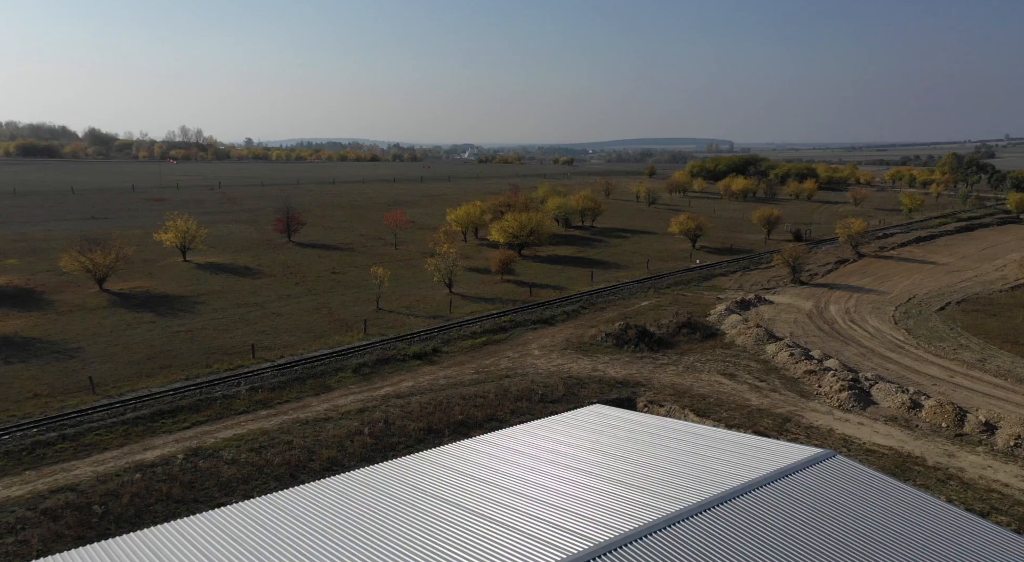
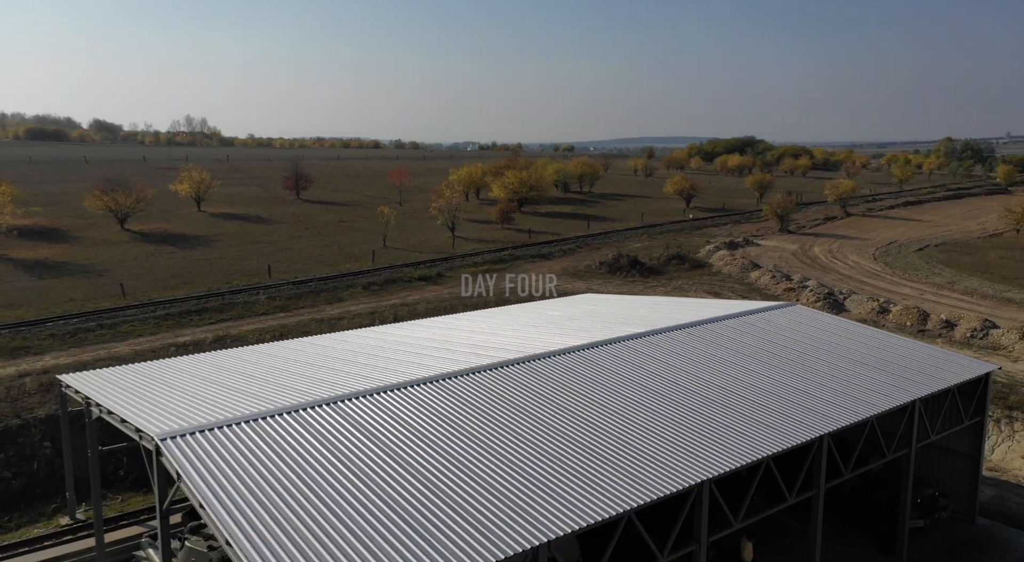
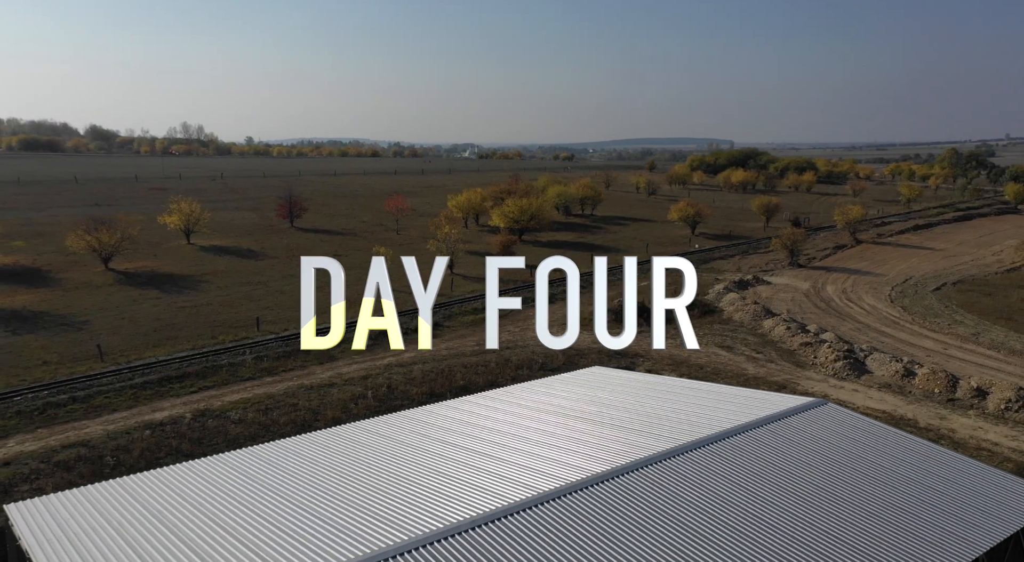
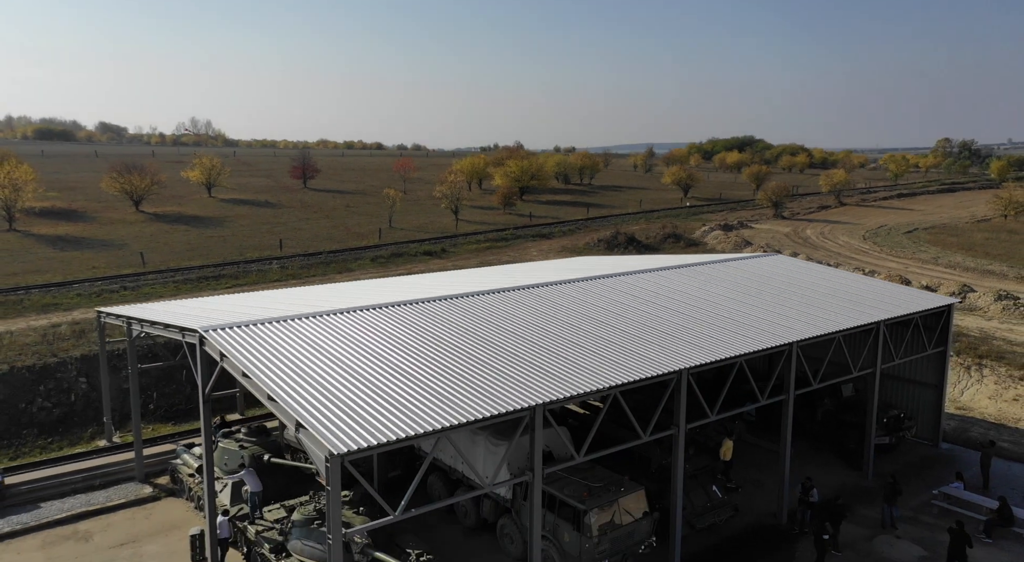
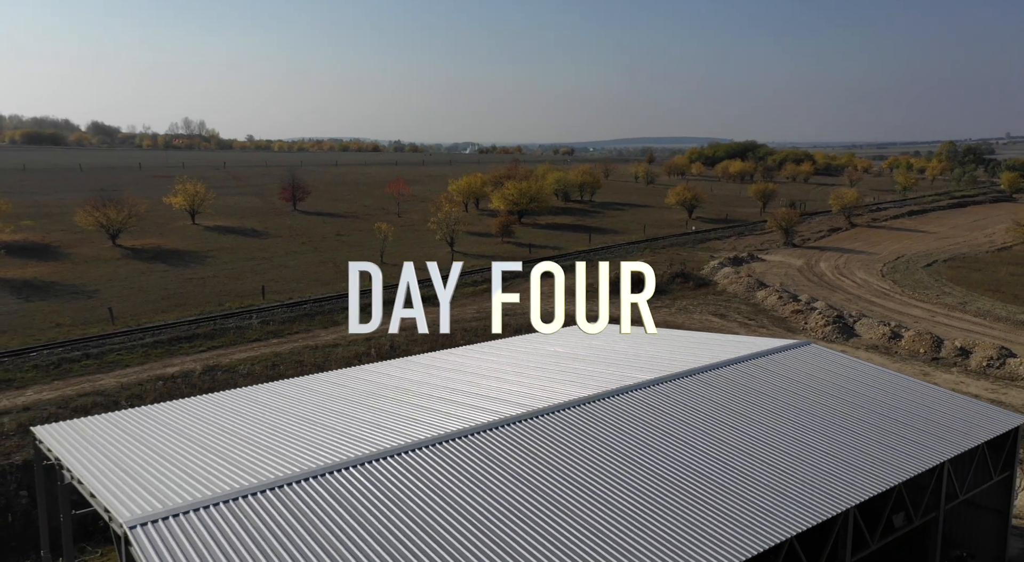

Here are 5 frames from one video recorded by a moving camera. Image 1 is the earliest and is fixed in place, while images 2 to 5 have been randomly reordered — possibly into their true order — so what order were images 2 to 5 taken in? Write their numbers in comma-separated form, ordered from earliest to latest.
3, 5, 2, 4
